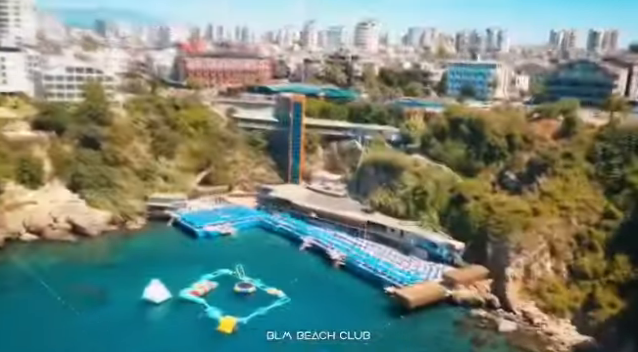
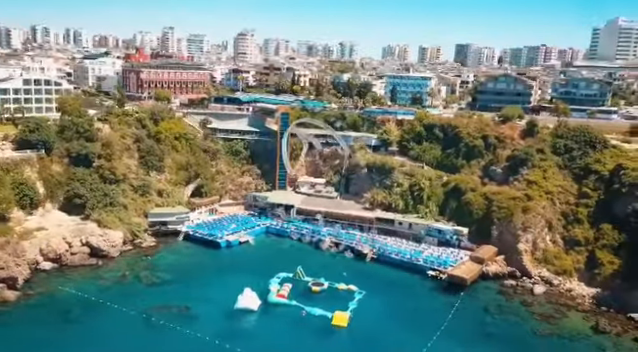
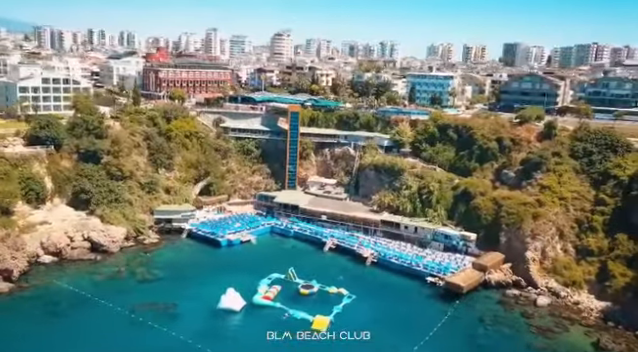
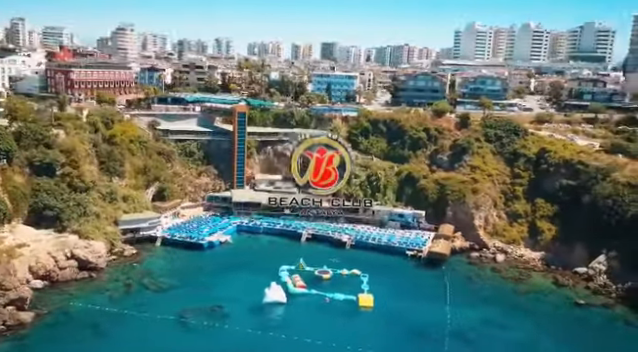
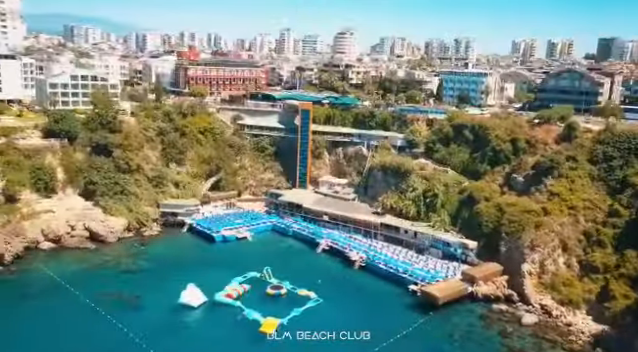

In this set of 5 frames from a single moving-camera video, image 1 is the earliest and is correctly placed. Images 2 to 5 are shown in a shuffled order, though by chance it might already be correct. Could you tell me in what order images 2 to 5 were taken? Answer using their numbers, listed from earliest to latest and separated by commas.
5, 3, 2, 4
